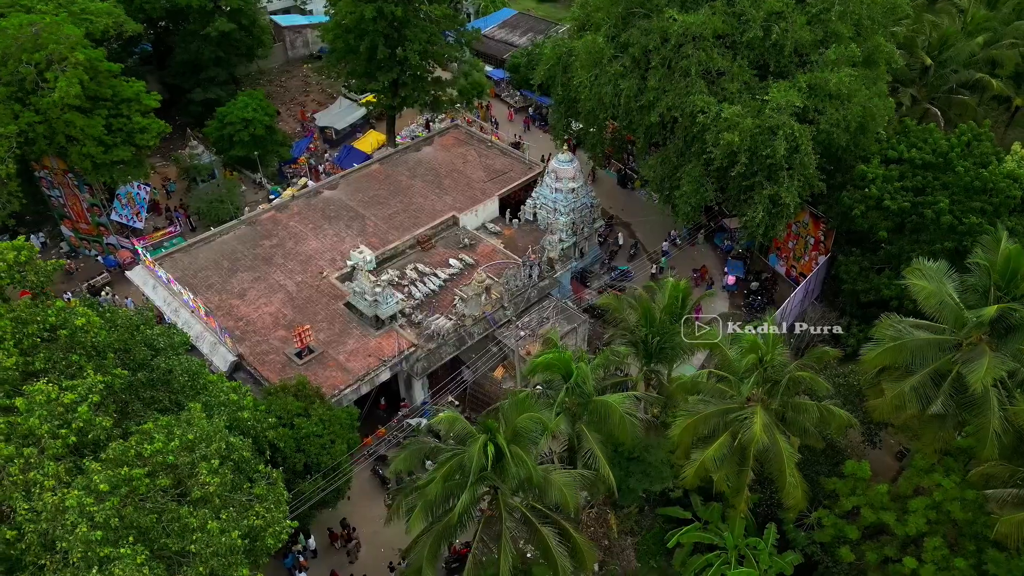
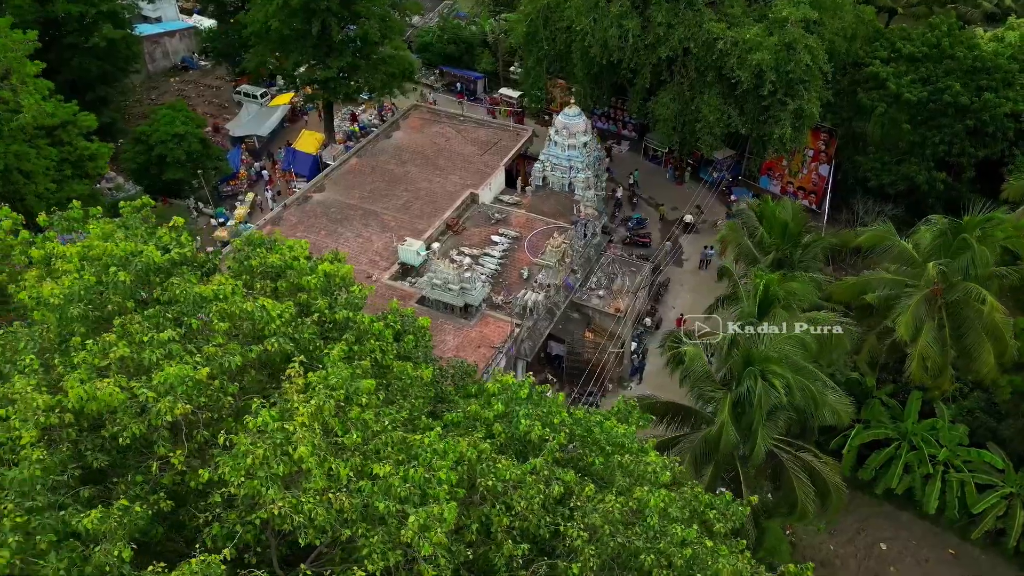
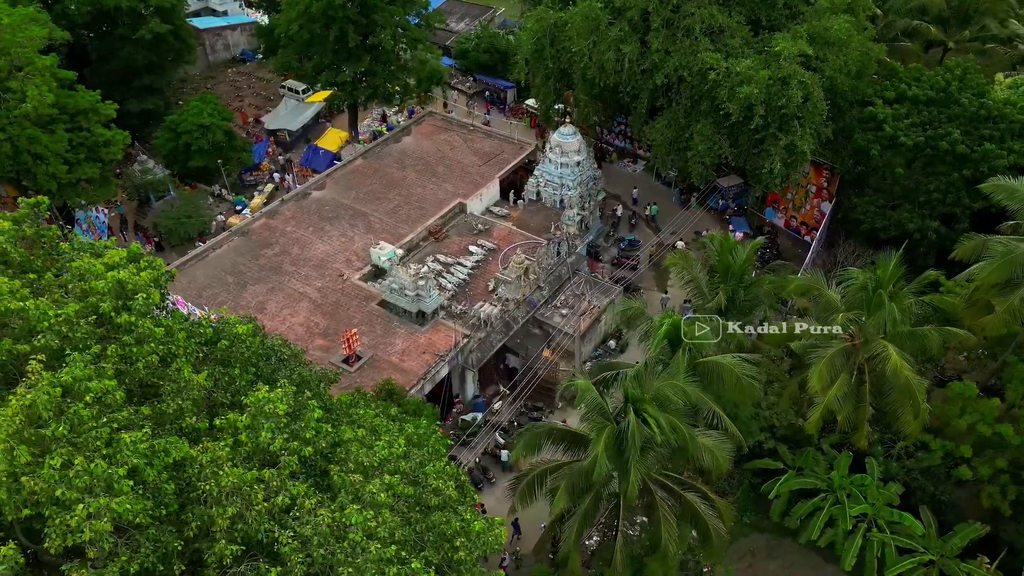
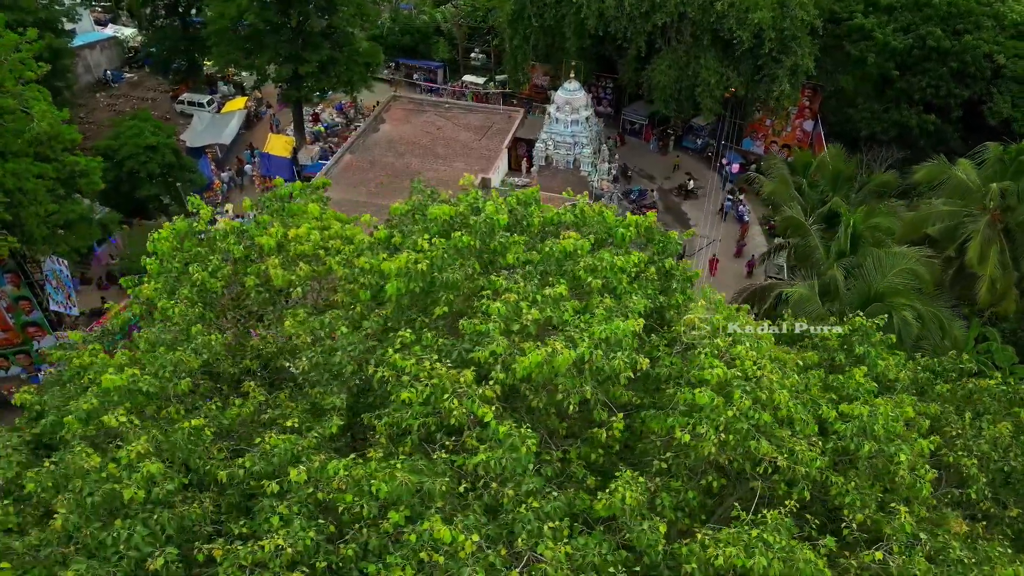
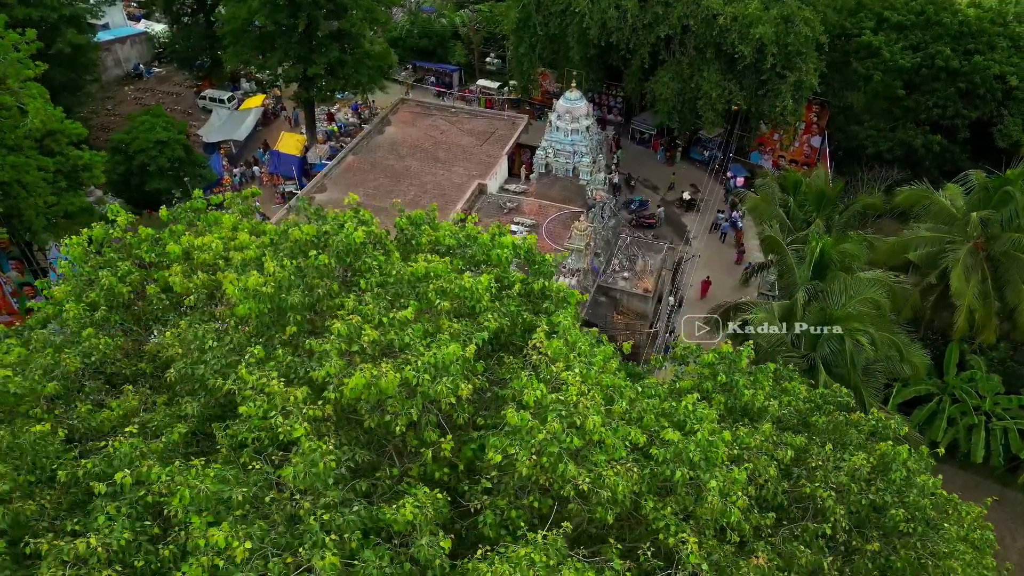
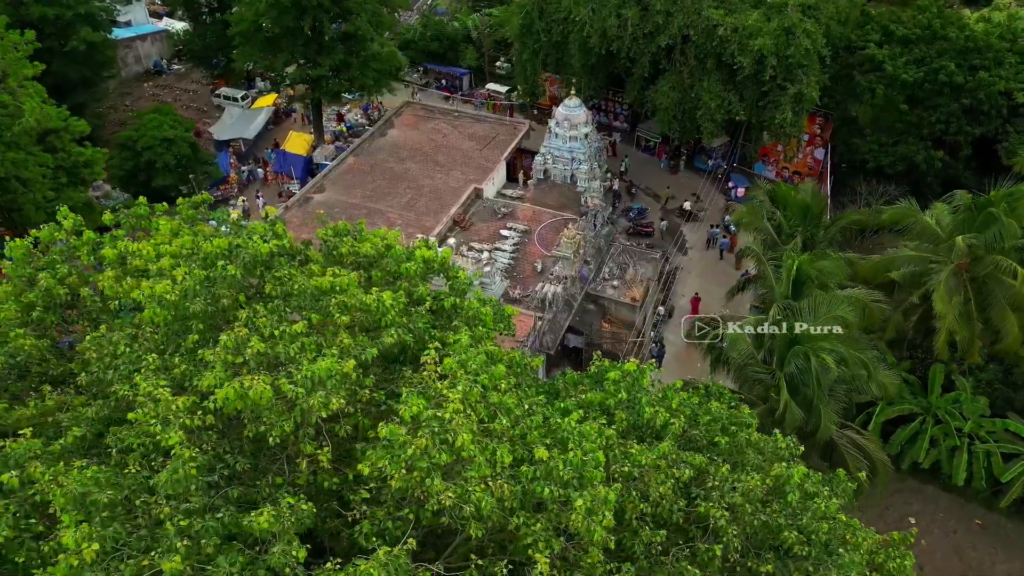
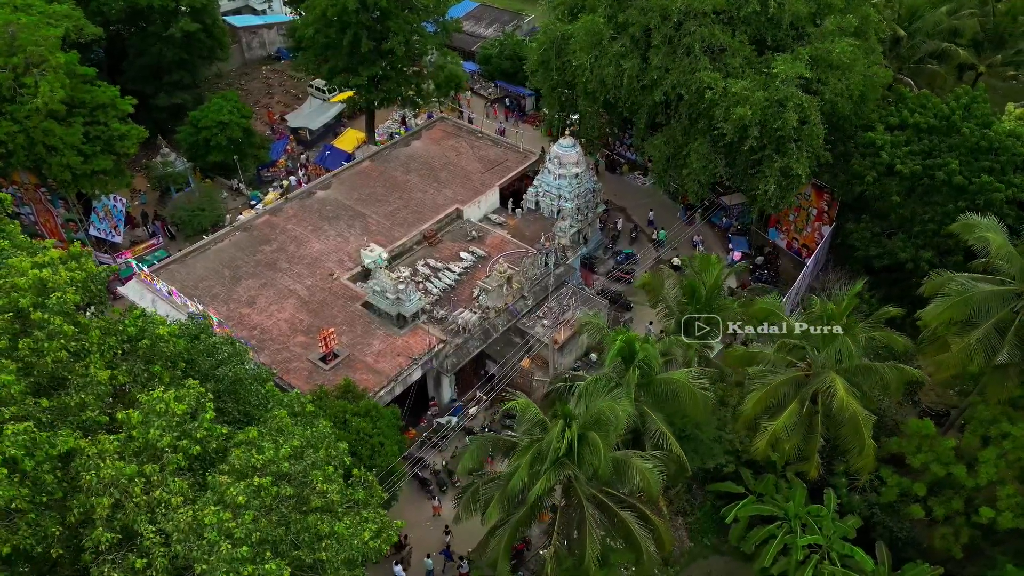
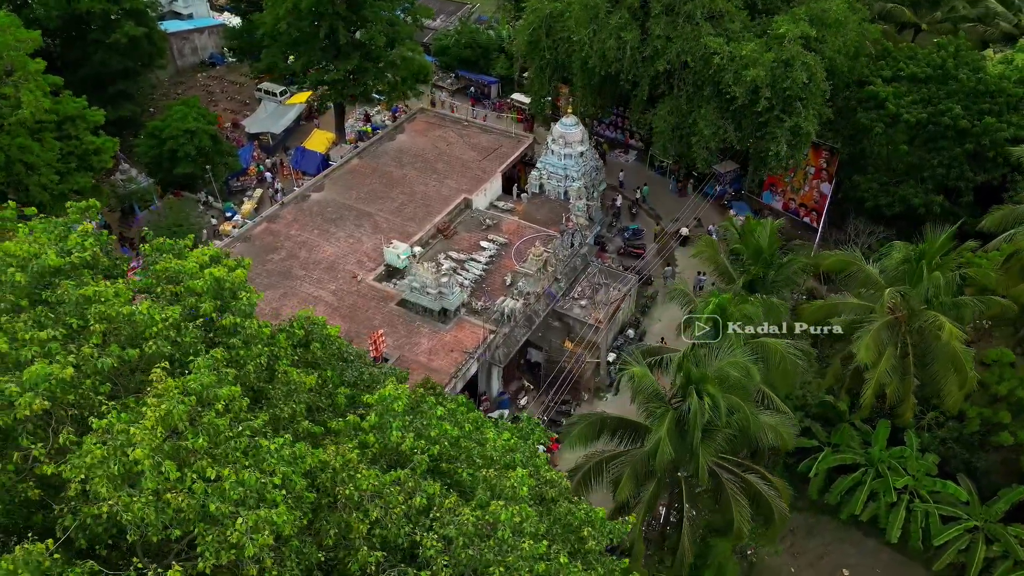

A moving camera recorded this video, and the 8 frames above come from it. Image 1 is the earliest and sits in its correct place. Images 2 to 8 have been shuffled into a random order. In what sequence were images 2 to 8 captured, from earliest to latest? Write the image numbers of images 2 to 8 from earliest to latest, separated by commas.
7, 3, 8, 2, 6, 5, 4
